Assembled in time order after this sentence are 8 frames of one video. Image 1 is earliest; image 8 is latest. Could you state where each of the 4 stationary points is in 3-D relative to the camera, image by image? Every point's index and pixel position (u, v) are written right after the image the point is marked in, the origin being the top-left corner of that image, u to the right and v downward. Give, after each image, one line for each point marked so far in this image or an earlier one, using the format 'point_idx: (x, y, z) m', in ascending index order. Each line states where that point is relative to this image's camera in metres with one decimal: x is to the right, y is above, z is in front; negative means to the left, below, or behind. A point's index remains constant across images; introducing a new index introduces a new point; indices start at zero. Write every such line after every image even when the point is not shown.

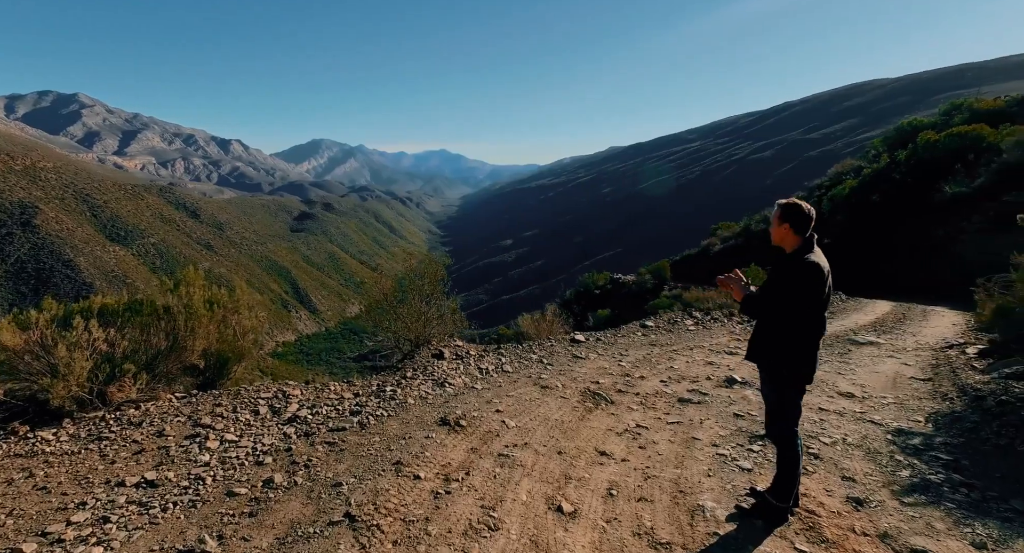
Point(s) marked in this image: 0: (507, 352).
0: (0.0, -0.8, +6.3) m
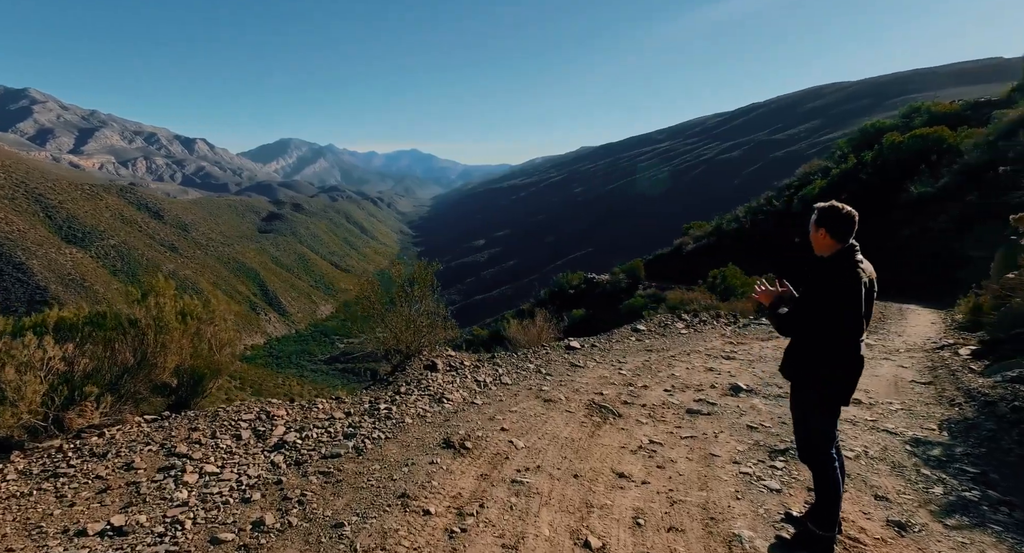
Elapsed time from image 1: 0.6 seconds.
0: (-0.1, -0.9, +6.0) m
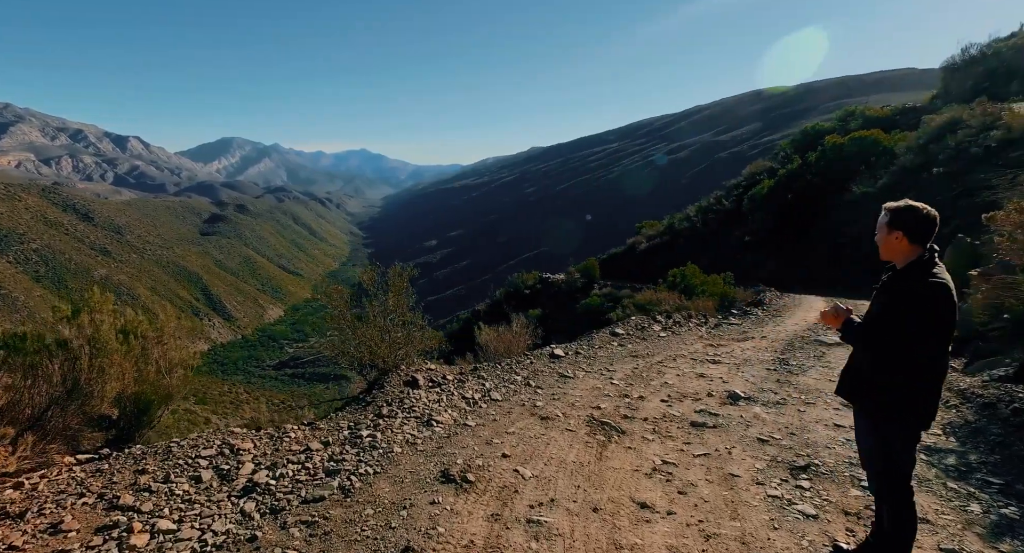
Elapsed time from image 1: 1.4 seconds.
0: (-0.2, -1.0, +5.6) m
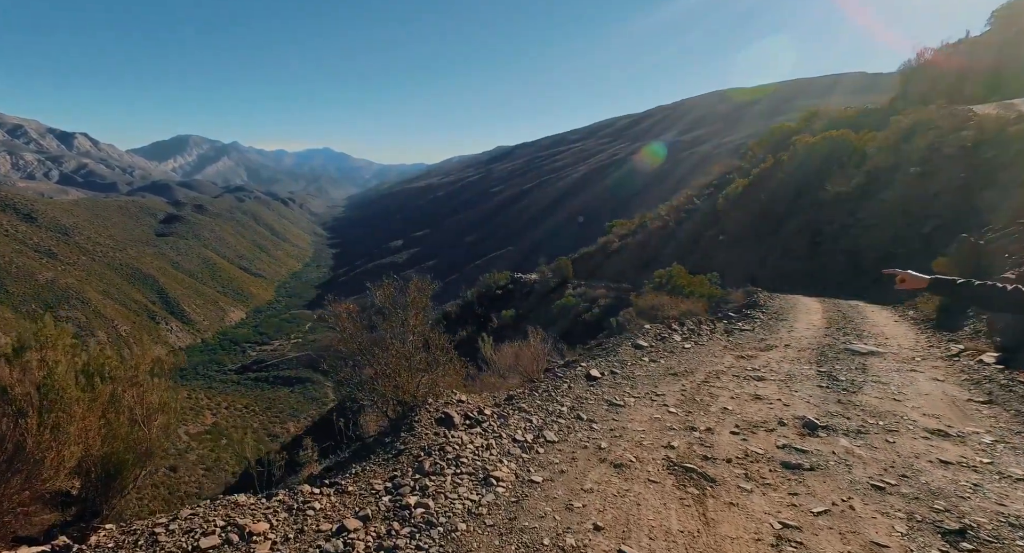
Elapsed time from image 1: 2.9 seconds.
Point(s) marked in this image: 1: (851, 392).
0: (+0.1, -1.1, +4.8) m
1: (+3.5, -1.2, +5.9) m
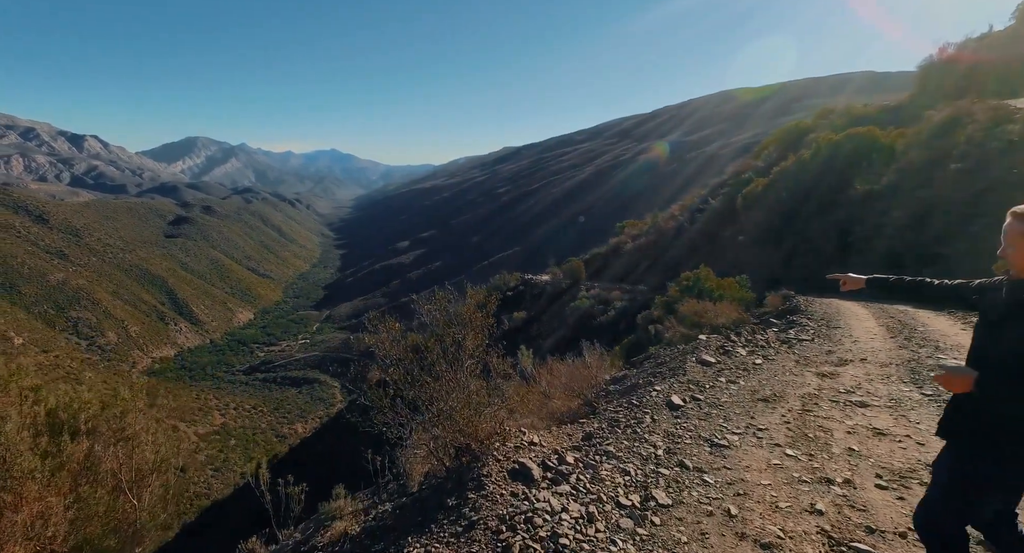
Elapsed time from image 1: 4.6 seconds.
0: (+0.7, -1.1, +3.9) m
1: (+4.1, -1.3, +4.9) m
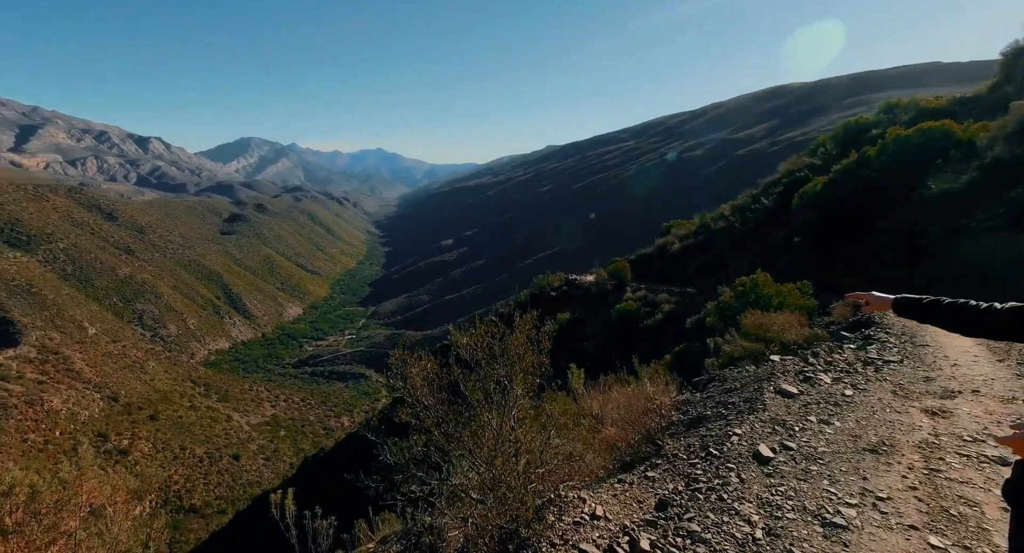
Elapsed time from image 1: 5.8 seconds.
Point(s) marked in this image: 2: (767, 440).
0: (+1.0, -1.3, +3.1) m
1: (+4.5, -1.5, +3.9) m
2: (+2.2, -1.3, +4.9) m
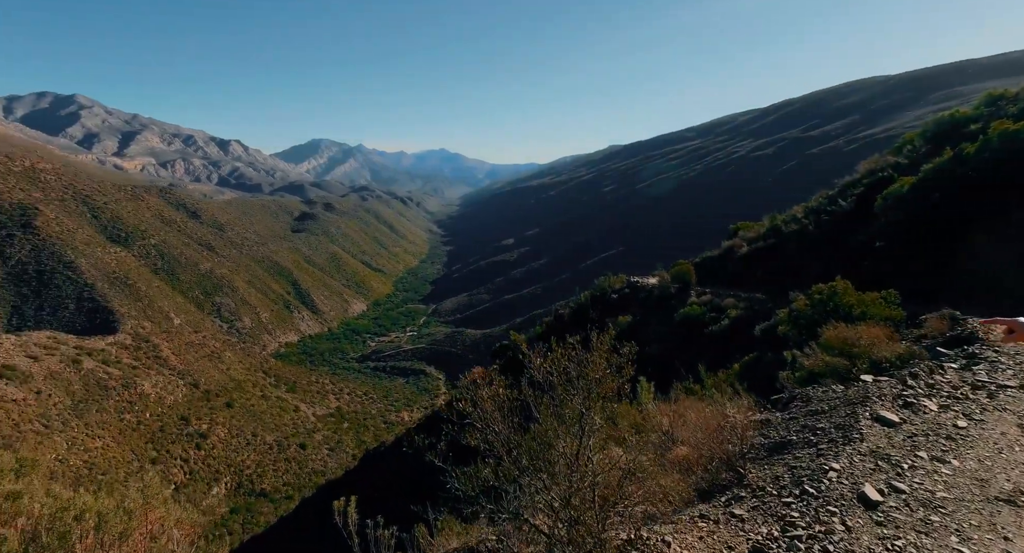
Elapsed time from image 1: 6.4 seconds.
0: (+1.4, -1.4, +2.7) m
1: (+4.9, -1.6, +3.1) m
2: (+2.8, -1.4, +4.4) m
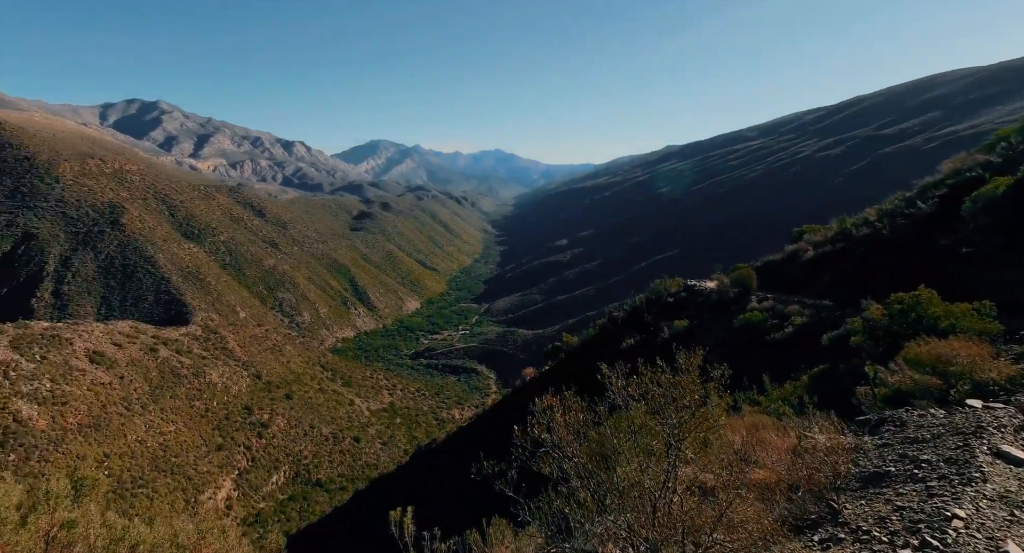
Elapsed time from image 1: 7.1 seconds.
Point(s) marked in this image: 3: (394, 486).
0: (+1.6, -1.5, +2.2) m
1: (+5.2, -1.8, +2.2) m
2: (+3.2, -1.5, +3.7) m
3: (-3.9, -7.0, +18.7) m
